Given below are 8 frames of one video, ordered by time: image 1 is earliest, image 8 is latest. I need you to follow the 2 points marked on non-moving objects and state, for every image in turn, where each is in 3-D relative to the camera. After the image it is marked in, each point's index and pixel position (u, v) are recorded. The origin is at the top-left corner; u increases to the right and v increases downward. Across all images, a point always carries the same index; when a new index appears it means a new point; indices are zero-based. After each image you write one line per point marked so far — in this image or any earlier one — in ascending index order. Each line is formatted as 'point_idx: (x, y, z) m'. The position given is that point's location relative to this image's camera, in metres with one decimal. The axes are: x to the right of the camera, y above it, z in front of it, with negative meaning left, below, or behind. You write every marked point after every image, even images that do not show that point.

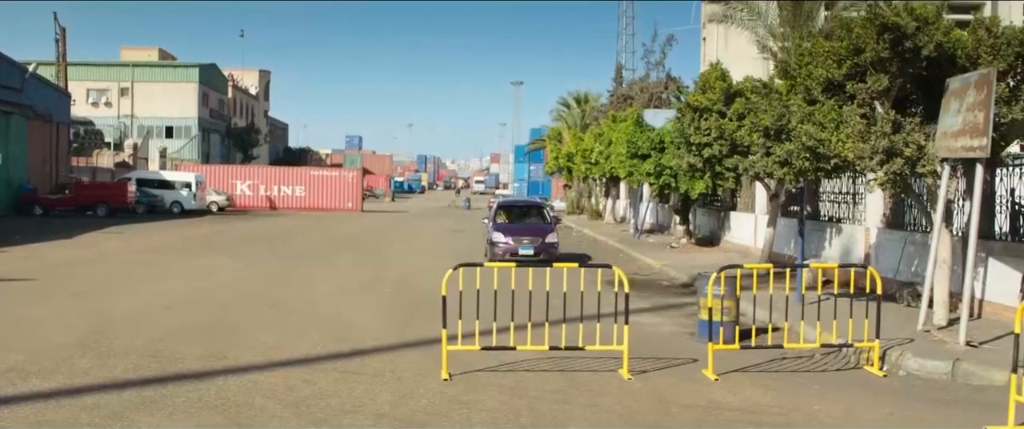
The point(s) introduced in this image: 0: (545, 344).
0: (+0.3, -1.1, +10.0) m
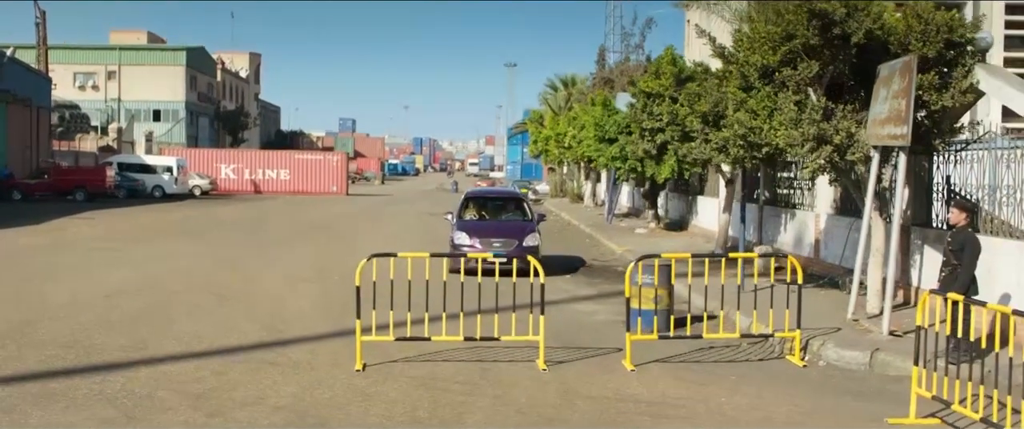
0: (-0.5, -1.1, +10.0) m
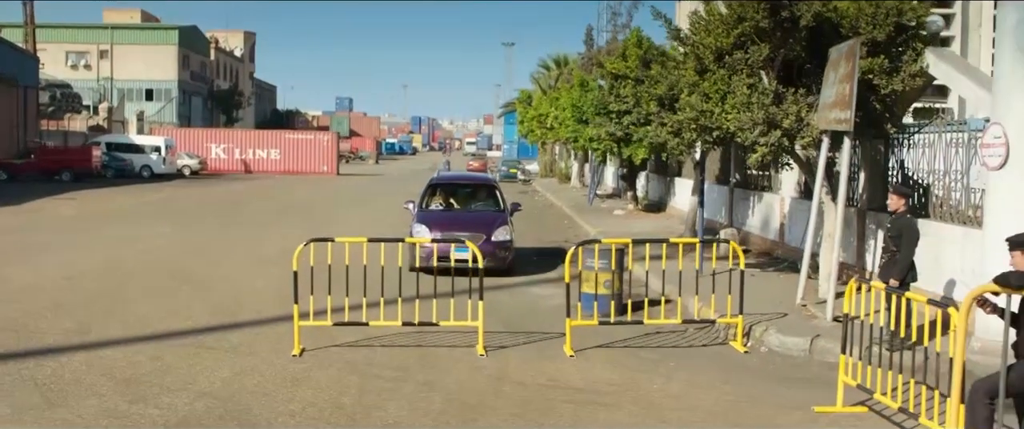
0: (-1.0, -0.9, +10.0) m
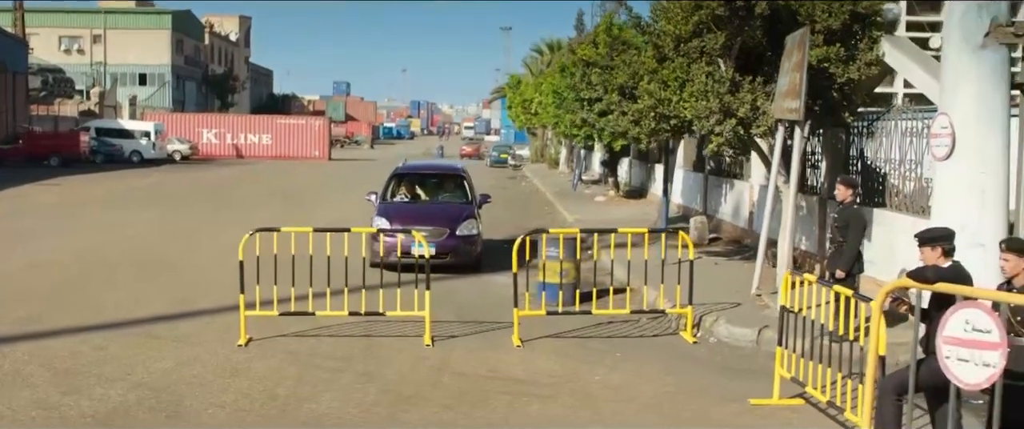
0: (-1.4, -0.8, +9.9) m
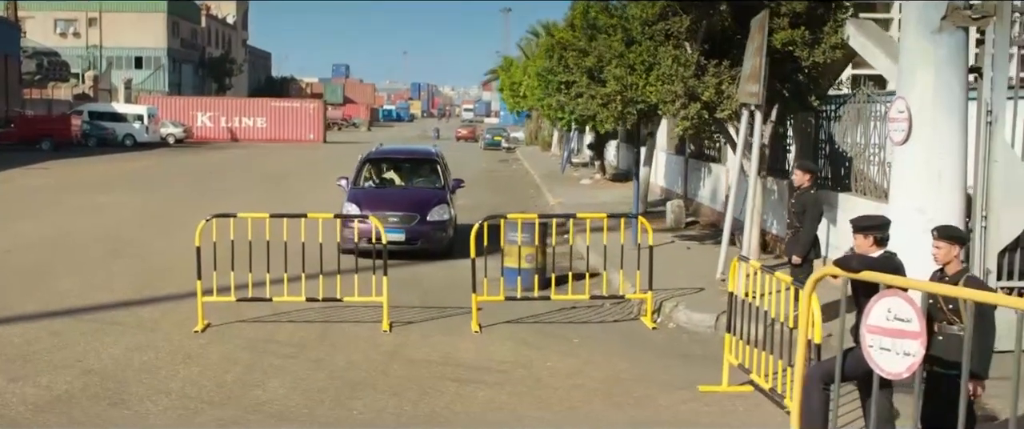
0: (-1.8, -0.7, +9.9) m
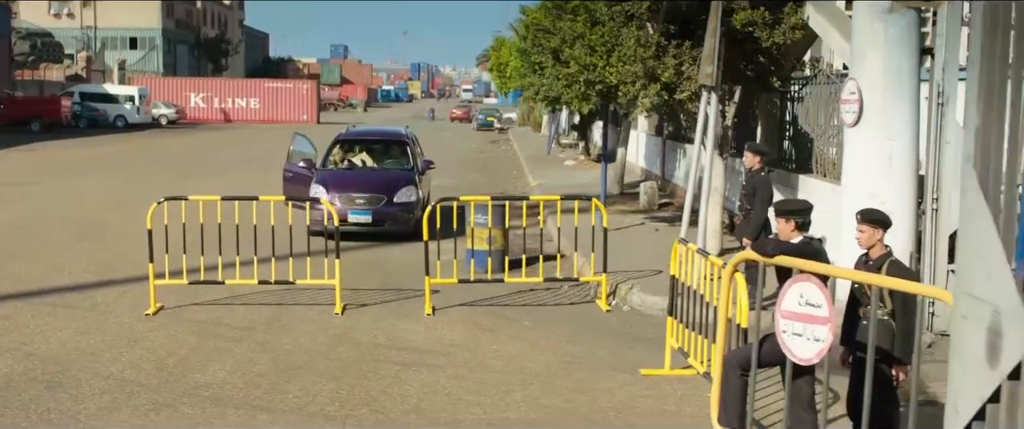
0: (-2.2, -0.6, +9.9) m
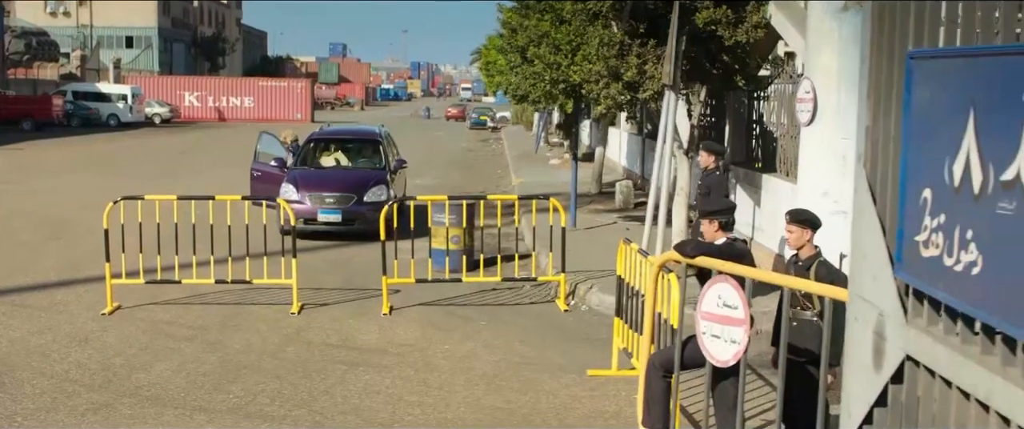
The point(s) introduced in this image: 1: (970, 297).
0: (-2.5, -0.6, +9.9) m
1: (+1.2, -0.2, +3.0) m
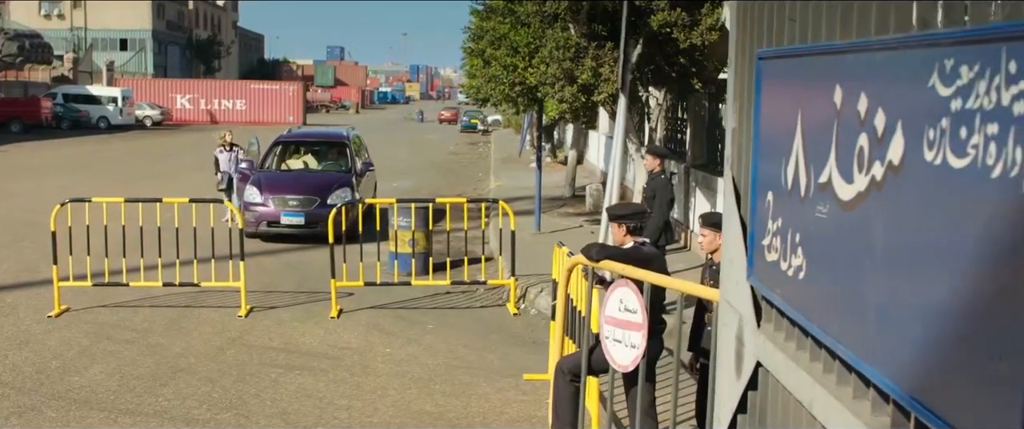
0: (-2.9, -0.6, +9.8) m
1: (+0.7, -0.2, +3.0) m
